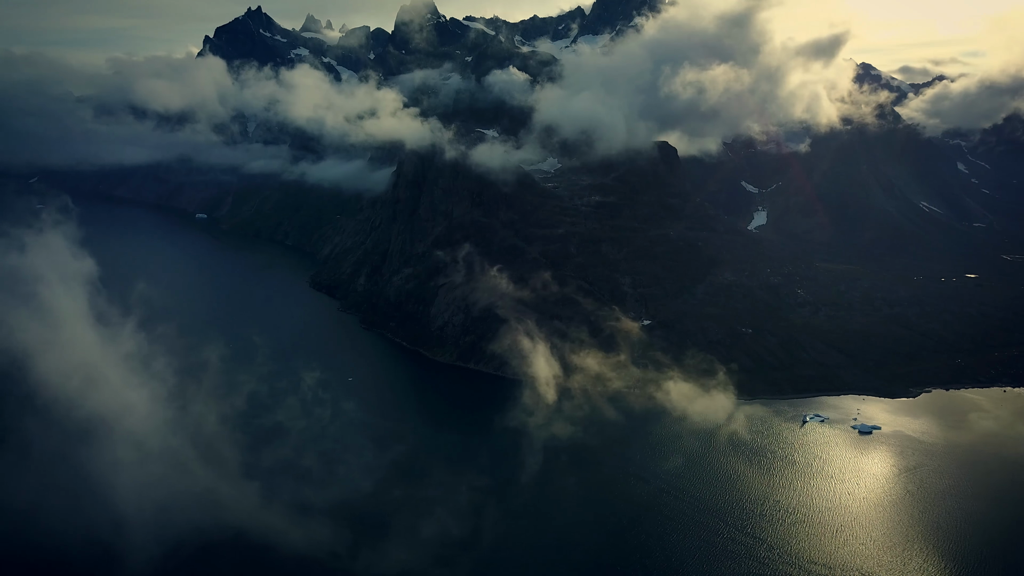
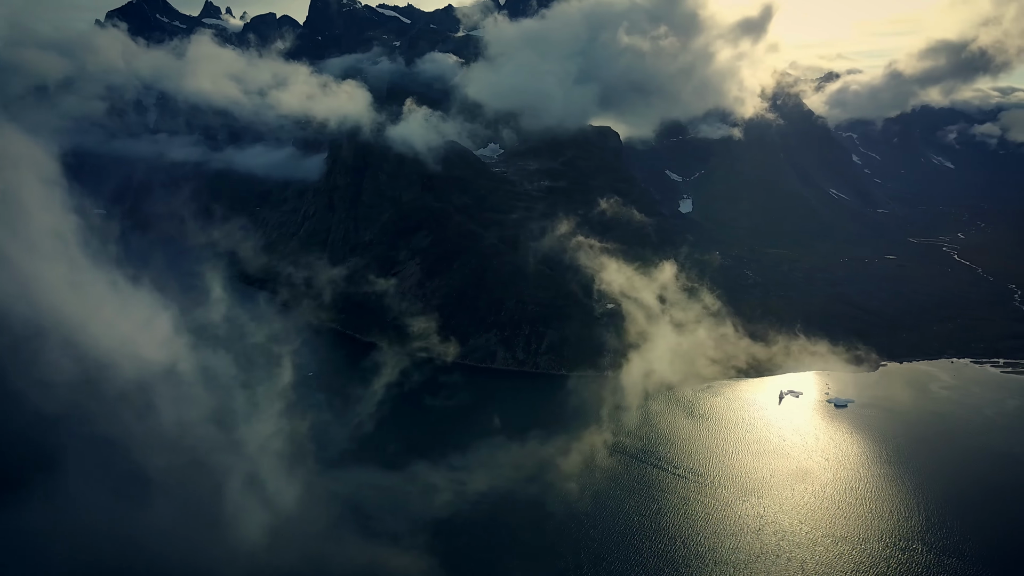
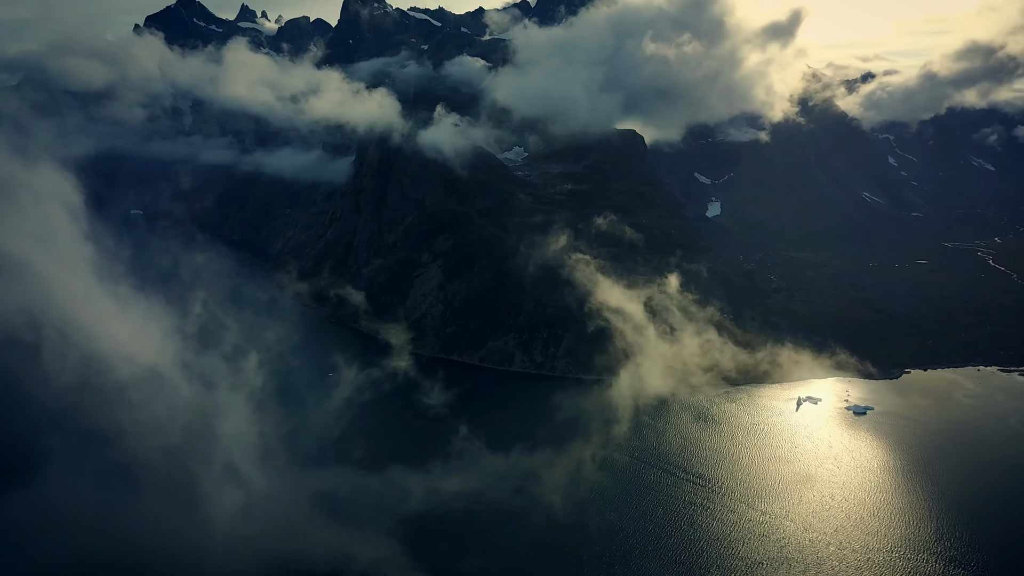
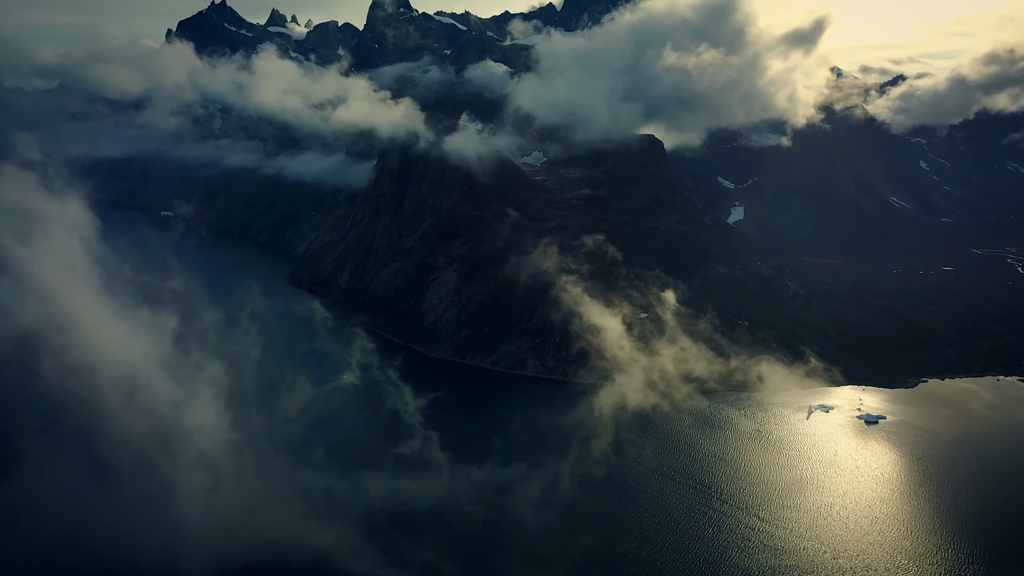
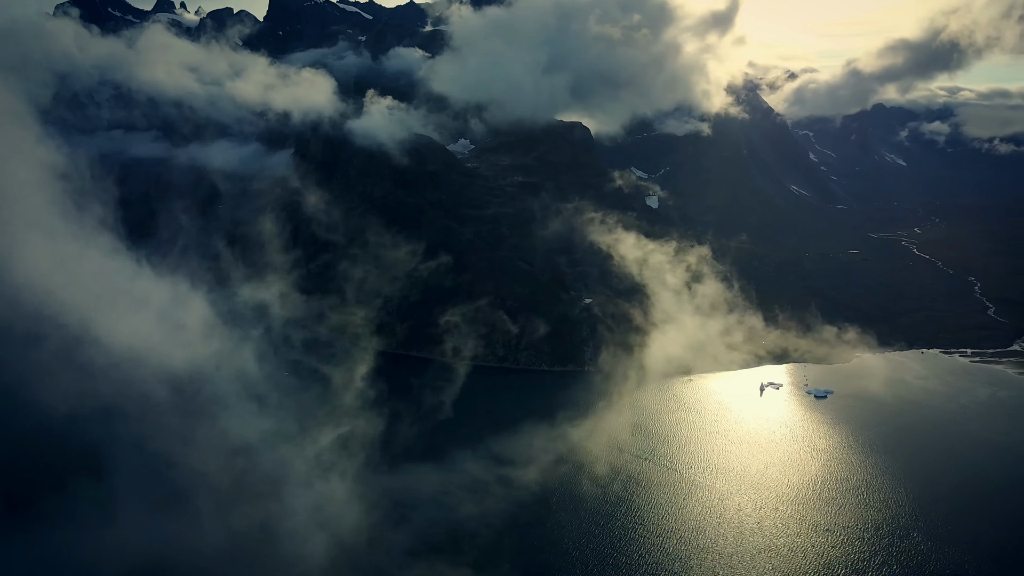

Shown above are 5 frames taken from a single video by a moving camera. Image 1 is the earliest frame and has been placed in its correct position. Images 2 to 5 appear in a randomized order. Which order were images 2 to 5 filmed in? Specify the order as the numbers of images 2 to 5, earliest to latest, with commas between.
4, 3, 2, 5
